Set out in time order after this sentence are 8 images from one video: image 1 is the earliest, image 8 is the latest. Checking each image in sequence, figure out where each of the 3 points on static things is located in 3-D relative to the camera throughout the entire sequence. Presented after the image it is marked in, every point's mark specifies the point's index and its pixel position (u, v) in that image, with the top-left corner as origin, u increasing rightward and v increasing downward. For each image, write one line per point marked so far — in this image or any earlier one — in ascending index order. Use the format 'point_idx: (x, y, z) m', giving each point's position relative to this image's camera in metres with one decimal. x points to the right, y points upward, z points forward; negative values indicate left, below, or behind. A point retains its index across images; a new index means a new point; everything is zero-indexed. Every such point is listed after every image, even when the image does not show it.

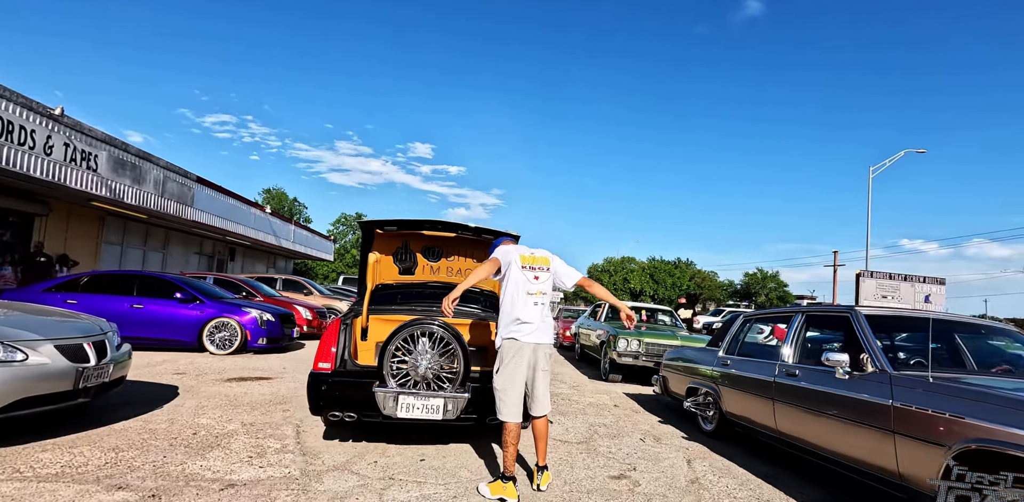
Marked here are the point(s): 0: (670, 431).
0: (+1.6, -1.8, +5.3) m
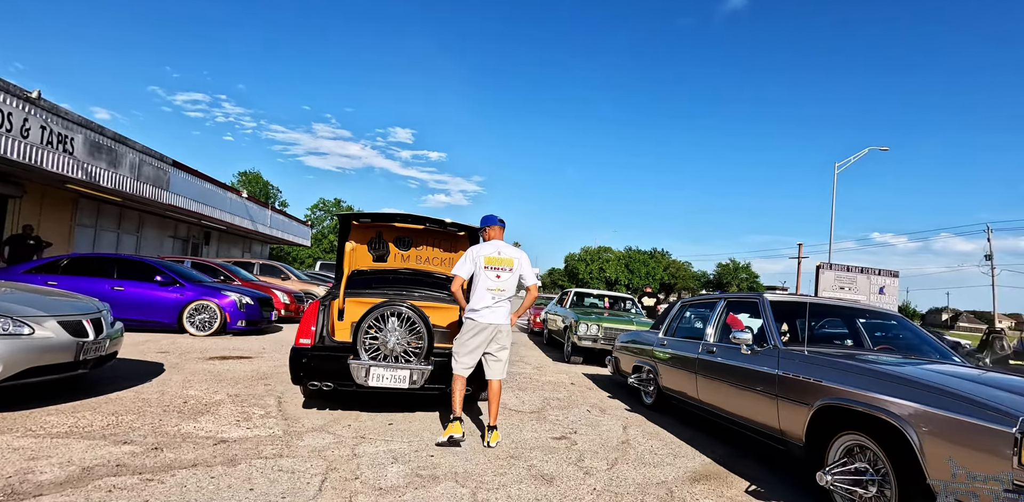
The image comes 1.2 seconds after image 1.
0: (+1.2, -1.8, +5.9) m
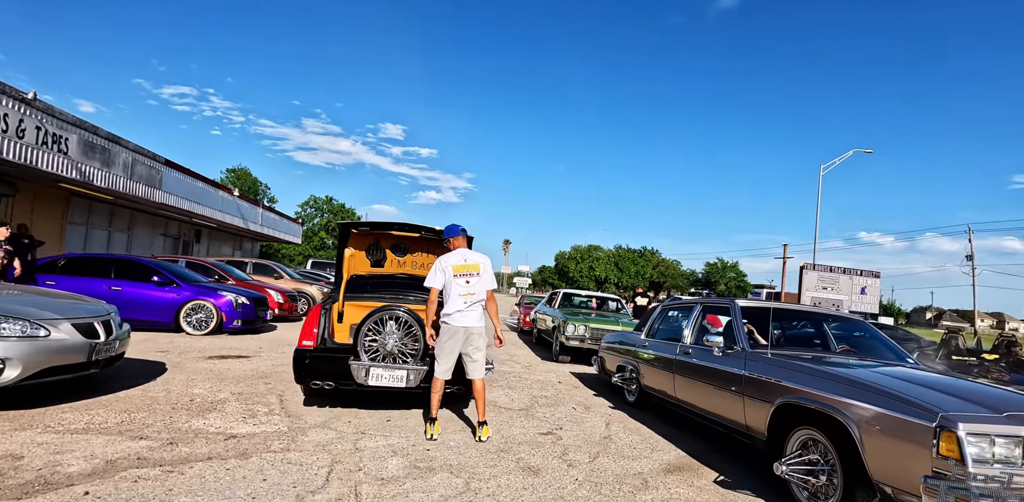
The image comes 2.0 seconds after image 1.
0: (+1.1, -1.8, +6.3) m
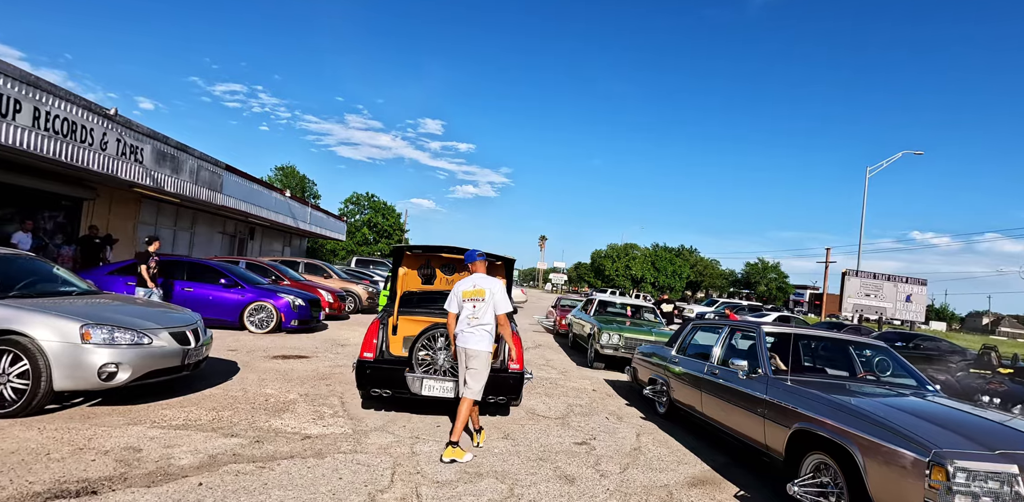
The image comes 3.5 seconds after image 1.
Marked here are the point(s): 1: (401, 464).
0: (+1.5, -2.1, +6.7) m
1: (-0.9, -1.7, +4.1) m
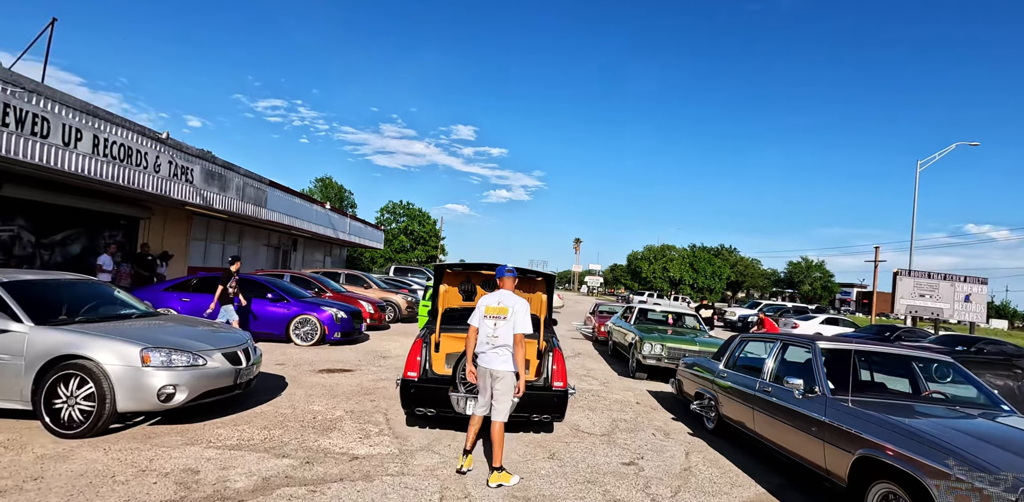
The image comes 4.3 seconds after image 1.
0: (+2.1, -2.2, +6.5) m
1: (-0.5, -1.8, +4.1) m
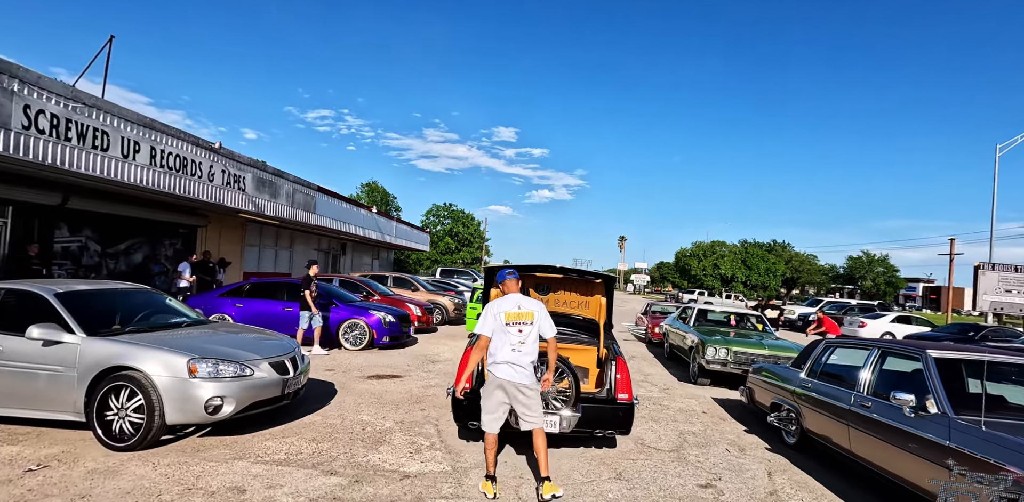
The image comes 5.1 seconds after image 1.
0: (+2.8, -2.2, +5.9) m
1: (0.0, -1.9, +3.7) m
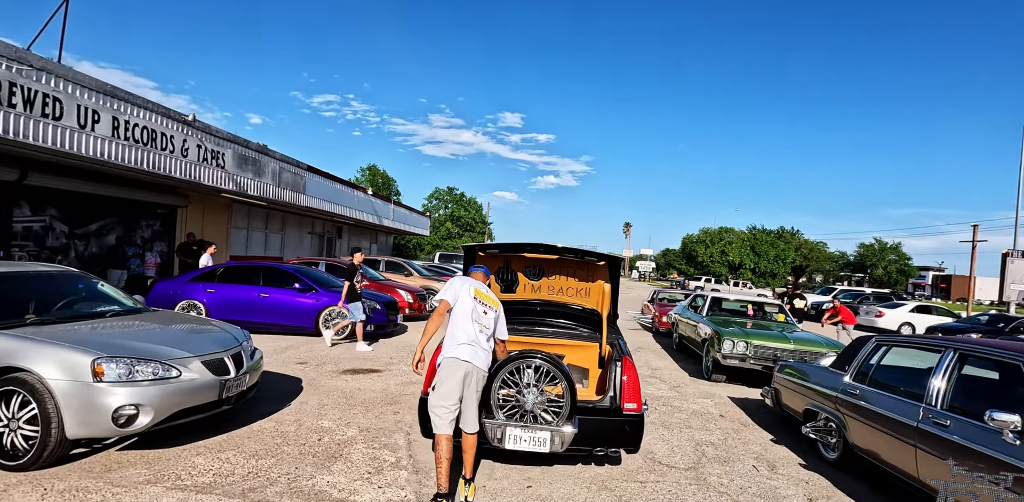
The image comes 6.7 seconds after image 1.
0: (+2.6, -2.0, +5.0) m
1: (-0.2, -1.7, +2.8) m
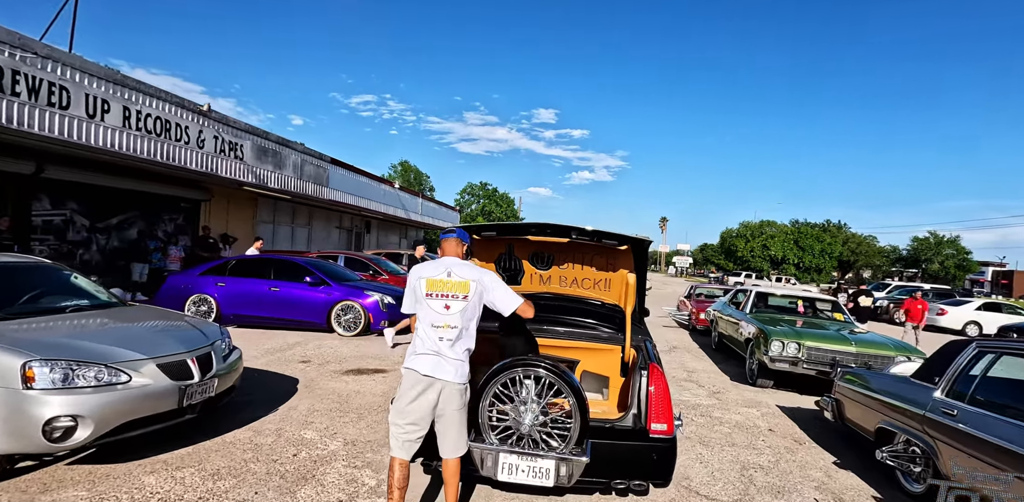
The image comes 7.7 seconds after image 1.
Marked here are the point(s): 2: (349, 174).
0: (+2.7, -1.8, +4.0) m
1: (-0.3, -1.6, +2.0) m
2: (-6.2, +2.9, +19.8) m
